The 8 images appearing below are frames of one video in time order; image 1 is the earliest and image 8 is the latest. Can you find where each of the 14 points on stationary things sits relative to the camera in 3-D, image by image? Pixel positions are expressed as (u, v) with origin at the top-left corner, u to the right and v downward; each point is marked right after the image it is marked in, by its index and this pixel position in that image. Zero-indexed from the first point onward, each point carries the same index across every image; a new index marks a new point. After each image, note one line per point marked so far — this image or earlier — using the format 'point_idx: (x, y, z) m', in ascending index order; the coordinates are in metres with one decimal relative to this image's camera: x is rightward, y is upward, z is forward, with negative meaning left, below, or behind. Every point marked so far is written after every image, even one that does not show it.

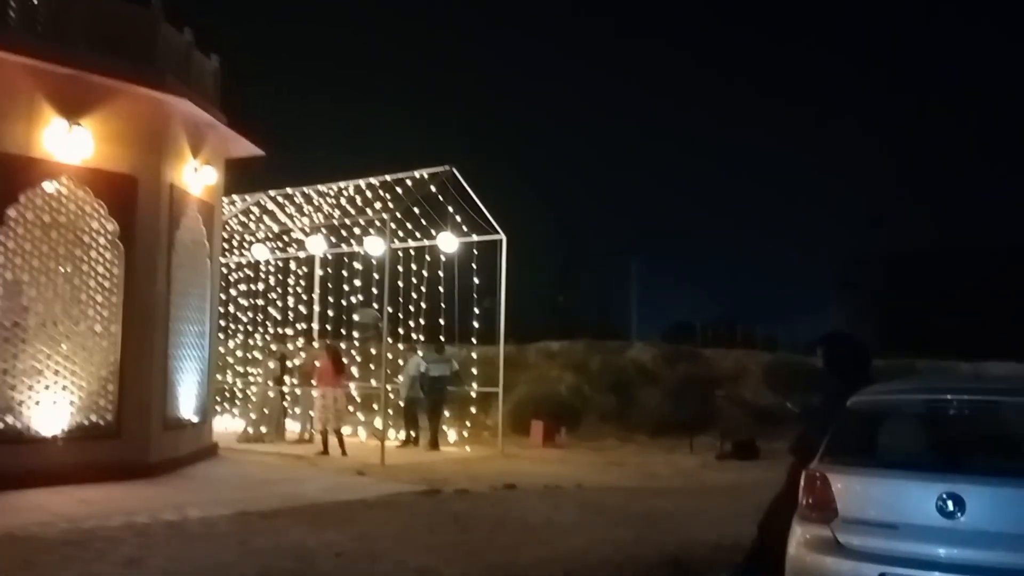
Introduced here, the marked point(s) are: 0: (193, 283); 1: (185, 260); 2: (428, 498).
0: (-4.6, +0.1, +12.1) m
1: (-4.6, +0.4, +11.7) m
2: (-1.0, -2.5, +10.0) m
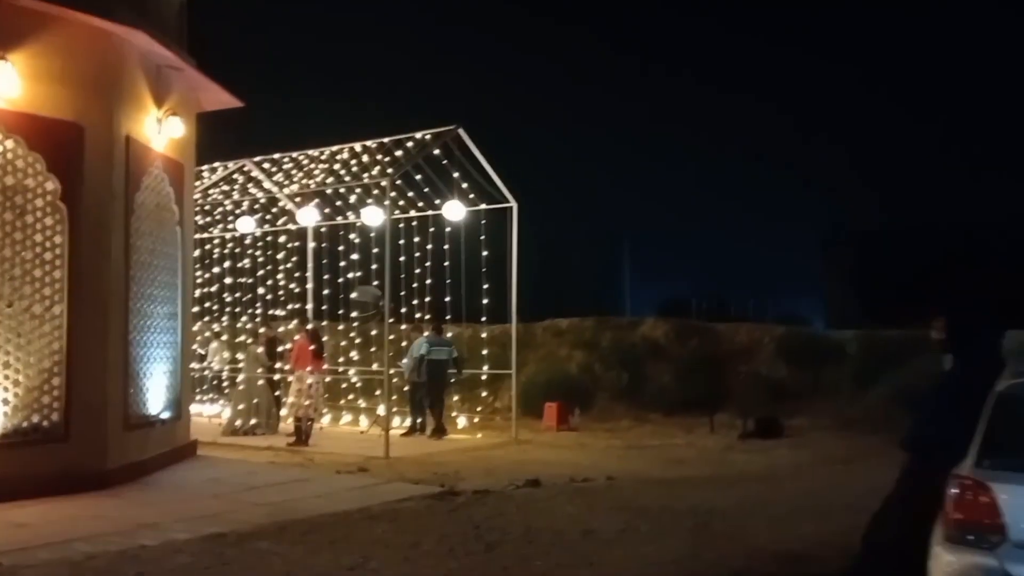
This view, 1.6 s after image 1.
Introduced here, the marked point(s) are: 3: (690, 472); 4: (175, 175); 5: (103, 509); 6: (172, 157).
0: (-4.3, +0.4, +10.4) m
1: (-4.3, +0.7, +10.0) m
2: (-0.7, -2.1, +8.4) m
3: (+2.5, -2.6, +11.7) m
4: (-4.2, +1.4, +10.6) m
5: (-3.9, -2.1, +8.0) m
6: (-4.3, +1.7, +10.6) m
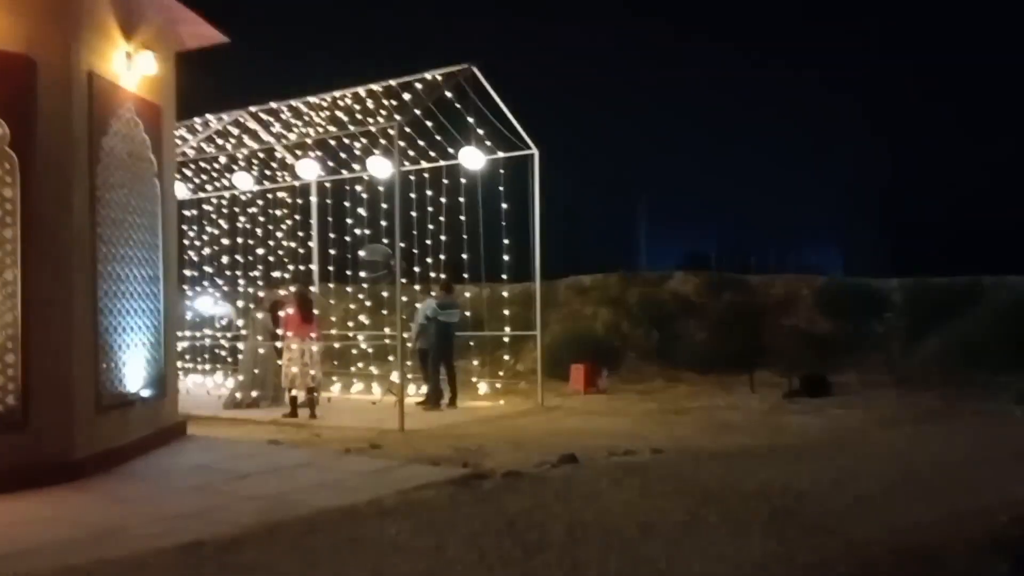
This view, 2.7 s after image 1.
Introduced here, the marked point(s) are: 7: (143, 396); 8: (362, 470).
0: (-4.0, +0.8, +9.1) m
1: (-4.1, +1.1, +8.7) m
2: (-0.4, -1.7, +7.2) m
3: (+2.9, -1.9, +10.5) m
4: (-4.0, +1.9, +9.3) m
5: (-3.6, -1.8, +6.8) m
6: (-4.0, +2.1, +9.2) m
7: (-4.0, -1.2, +9.0) m
8: (-1.4, -1.8, +8.1) m
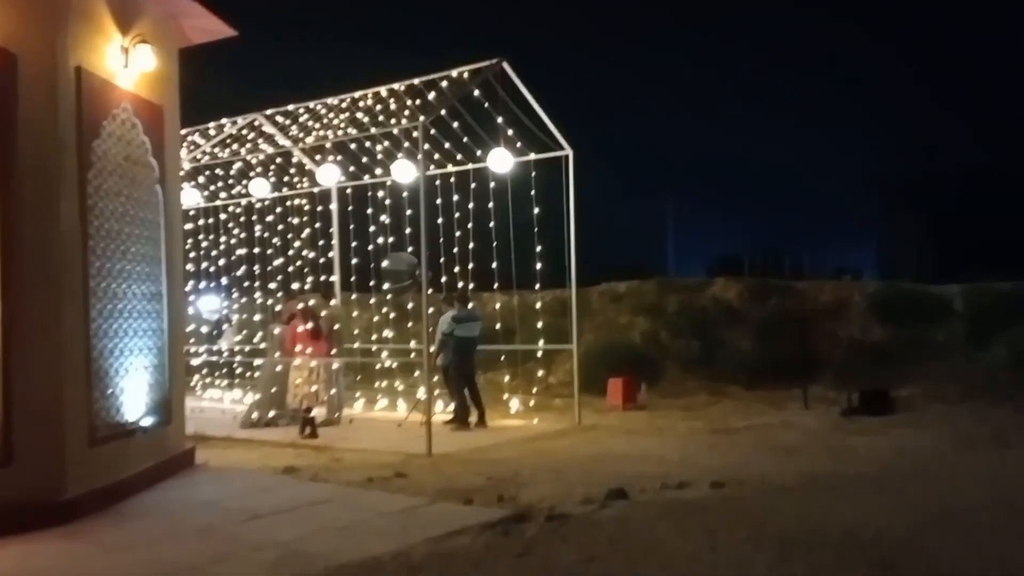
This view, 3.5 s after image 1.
0: (-3.7, +0.6, +8.3) m
1: (-3.7, +0.9, +7.9) m
2: (0.0, -1.8, +6.2) m
3: (+3.3, -2.0, +9.4) m
4: (-3.6, +1.7, +8.5) m
5: (-3.2, -1.9, +5.9) m
6: (-3.7, +1.9, +8.4) m
7: (-3.6, -1.3, +8.2) m
8: (-1.1, -1.9, +7.2) m
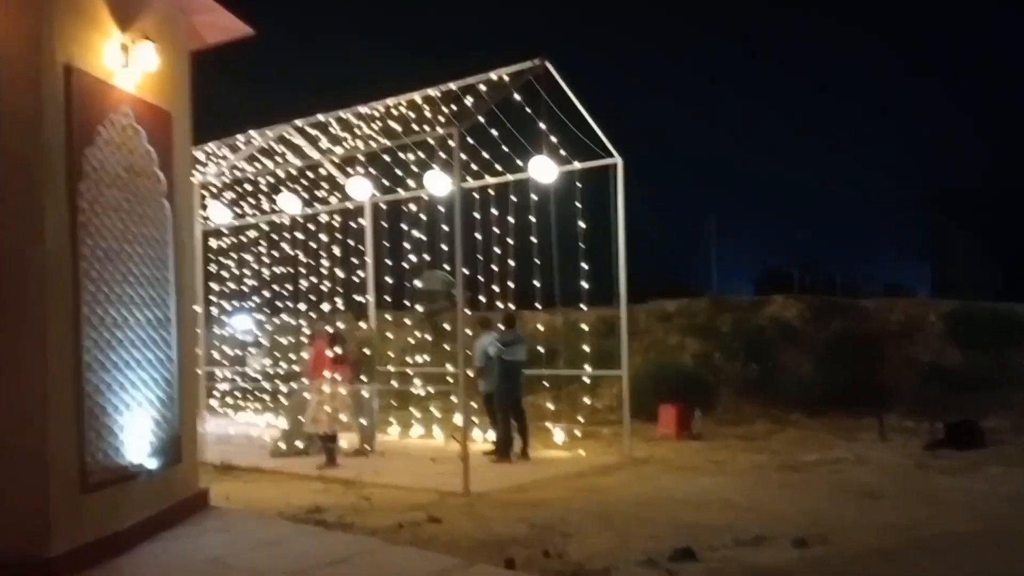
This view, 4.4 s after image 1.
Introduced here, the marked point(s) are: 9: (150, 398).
0: (-3.3, +0.4, +7.4) m
1: (-3.3, +0.7, +7.1) m
2: (+0.3, -2.0, +5.2) m
3: (+3.8, -2.2, +8.2) m
4: (-3.2, +1.5, +7.6) m
5: (-2.9, -2.1, +5.0) m
6: (-3.2, +1.7, +7.6) m
7: (-3.2, -1.5, +7.3) m
8: (-0.7, -2.1, +6.2) m
9: (-3.2, -1.0, +7.4) m
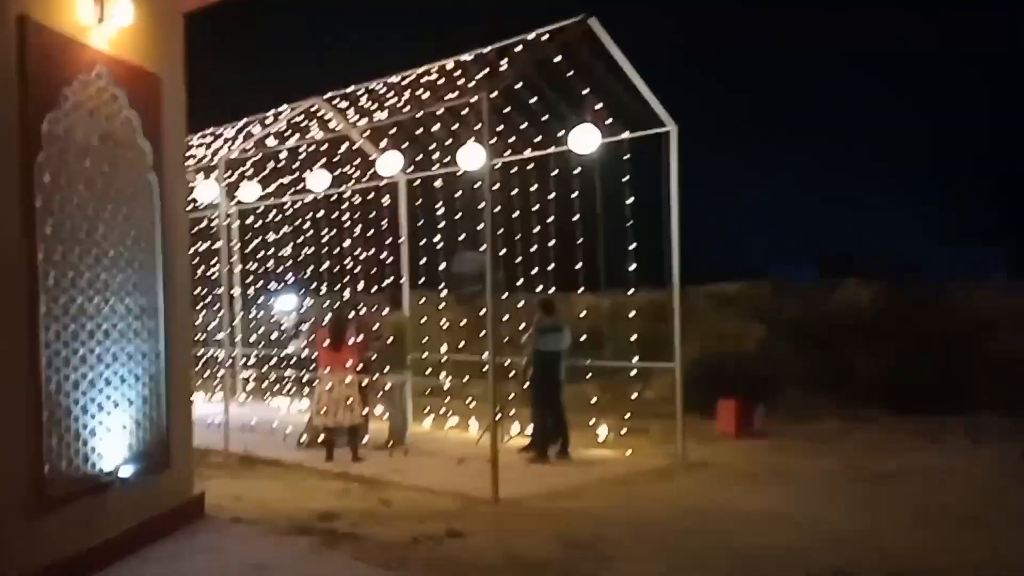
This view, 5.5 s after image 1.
0: (-3.0, +0.5, +6.6) m
1: (-3.1, +0.8, +6.2) m
2: (+0.3, -2.0, +4.2) m
3: (+4.0, -2.1, +6.9) m
4: (-3.0, +1.6, +6.7) m
5: (-2.9, -2.1, +4.2) m
6: (-3.0, +1.8, +6.7) m
7: (-3.0, -1.4, +6.5) m
8: (-0.6, -2.0, +5.2) m
9: (-3.0, -0.8, +6.6) m
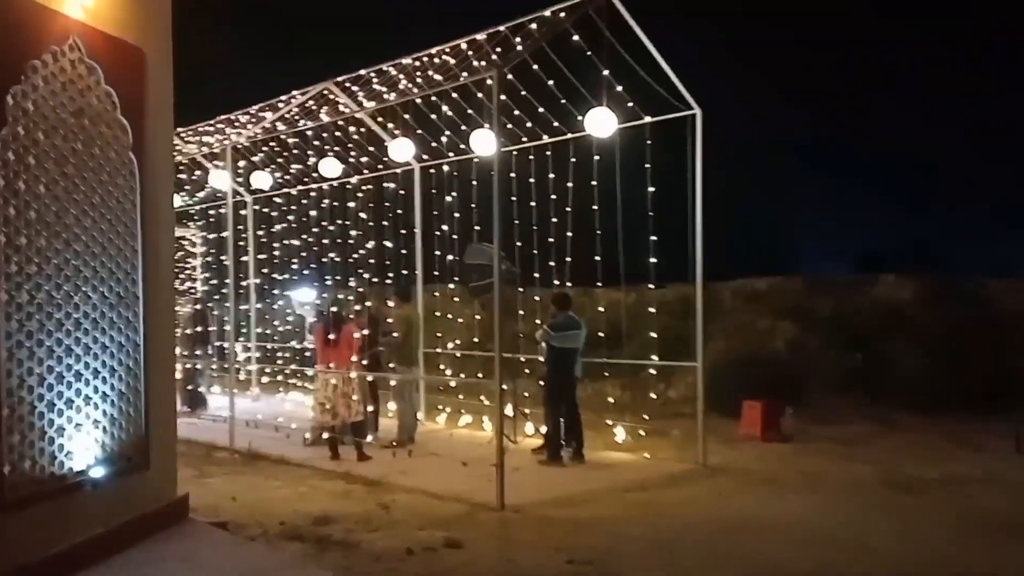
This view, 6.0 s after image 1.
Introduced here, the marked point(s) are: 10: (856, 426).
0: (-3.0, +0.6, +6.1) m
1: (-3.1, +0.9, +5.8) m
2: (+0.2, -2.0, +3.6) m
3: (+4.0, -2.1, +6.3) m
4: (-2.9, +1.7, +6.3) m
5: (-3.0, -2.0, +3.8) m
6: (-3.0, +1.9, +6.3) m
7: (-3.0, -1.3, +6.1) m
8: (-0.7, -2.0, +4.7) m
9: (-3.0, -0.8, +6.1) m
10: (+5.4, -2.1, +13.1) m
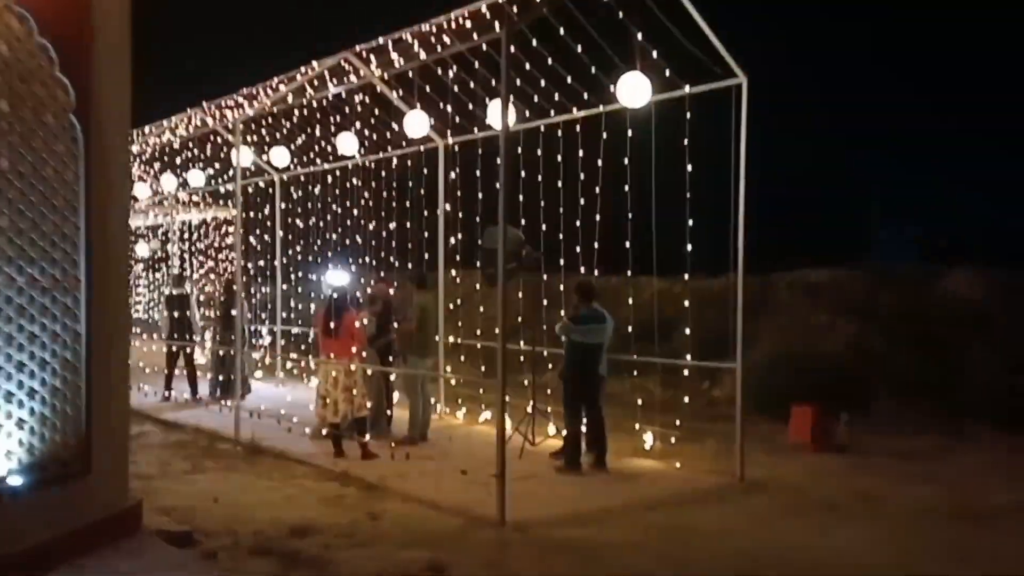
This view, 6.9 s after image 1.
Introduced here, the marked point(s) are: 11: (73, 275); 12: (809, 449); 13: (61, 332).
0: (-3.1, +0.7, +5.4) m
1: (-3.2, +1.0, +5.0) m
2: (-0.1, -1.9, +2.7) m
3: (+3.9, -2.2, +5.1) m
4: (-3.0, +1.8, +5.5) m
5: (-3.3, -1.9, +3.1) m
6: (-3.0, +2.0, +5.4) m
7: (-3.1, -1.2, +5.3) m
8: (-0.9, -1.9, +3.8) m
9: (-3.1, -0.6, +5.4) m
10: (+5.7, -2.1, +11.8) m
11: (-3.0, +0.1, +5.7) m
12: (+3.8, -2.1, +11.0) m
13: (-3.0, -0.3, +5.6) m
